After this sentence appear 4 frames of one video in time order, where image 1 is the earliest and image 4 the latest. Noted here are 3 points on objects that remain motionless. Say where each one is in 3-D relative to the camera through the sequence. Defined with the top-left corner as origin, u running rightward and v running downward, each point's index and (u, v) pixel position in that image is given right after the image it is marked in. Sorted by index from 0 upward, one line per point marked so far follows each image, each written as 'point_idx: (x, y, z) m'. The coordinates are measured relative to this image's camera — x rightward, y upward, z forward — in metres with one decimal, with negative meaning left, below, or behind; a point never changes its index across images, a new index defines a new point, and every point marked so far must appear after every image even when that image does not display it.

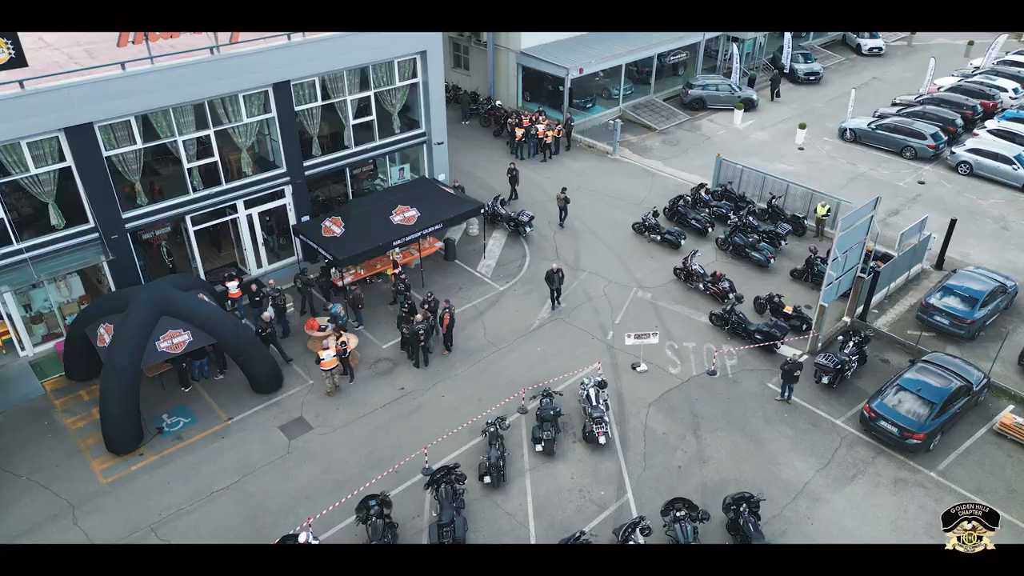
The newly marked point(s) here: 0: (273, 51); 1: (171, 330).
0: (-6.1, +6.1, +19.8) m
1: (-7.7, -1.0, +17.2) m
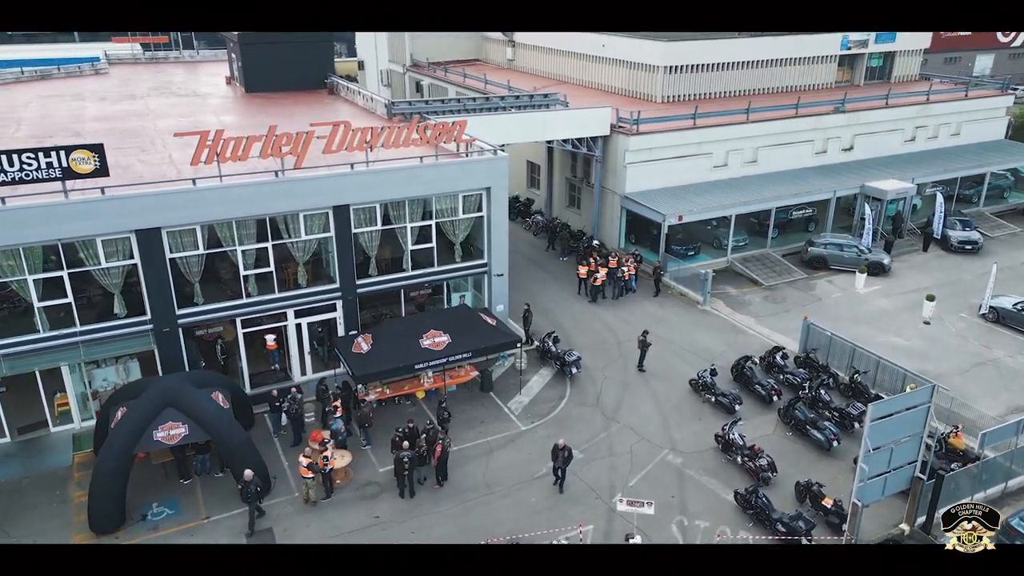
0: (-5.0, +3.1, +21.5) m
1: (-8.2, -3.2, +18.3) m
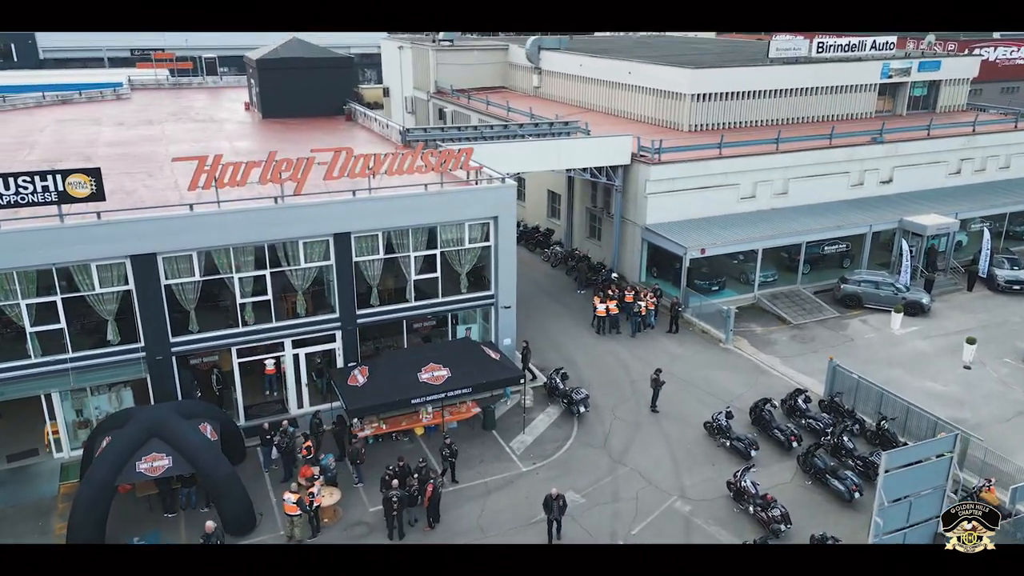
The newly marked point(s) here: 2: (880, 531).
0: (-4.8, +2.3, +21.0) m
1: (-8.3, -3.8, +17.8) m
2: (+7.1, -4.8, +14.6) m
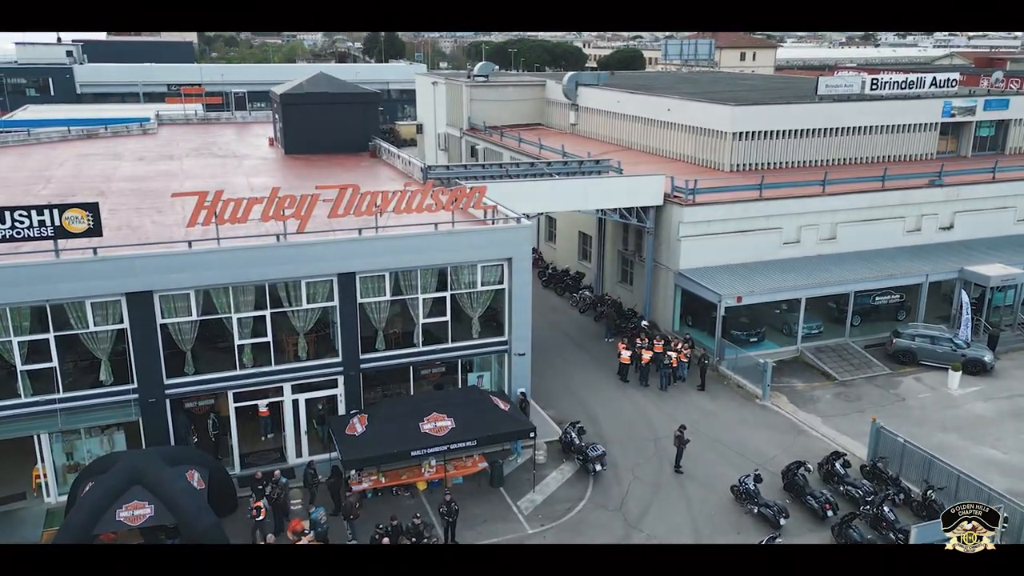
0: (-4.5, +1.1, +20.1) m
1: (-8.4, -4.7, +16.9) m
2: (+6.8, -5.9, +12.5) m
